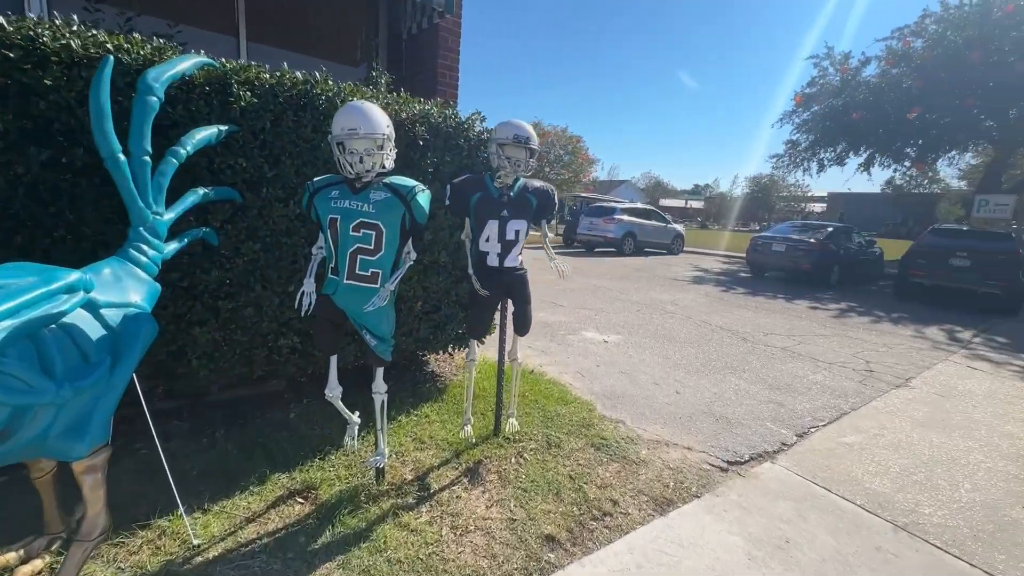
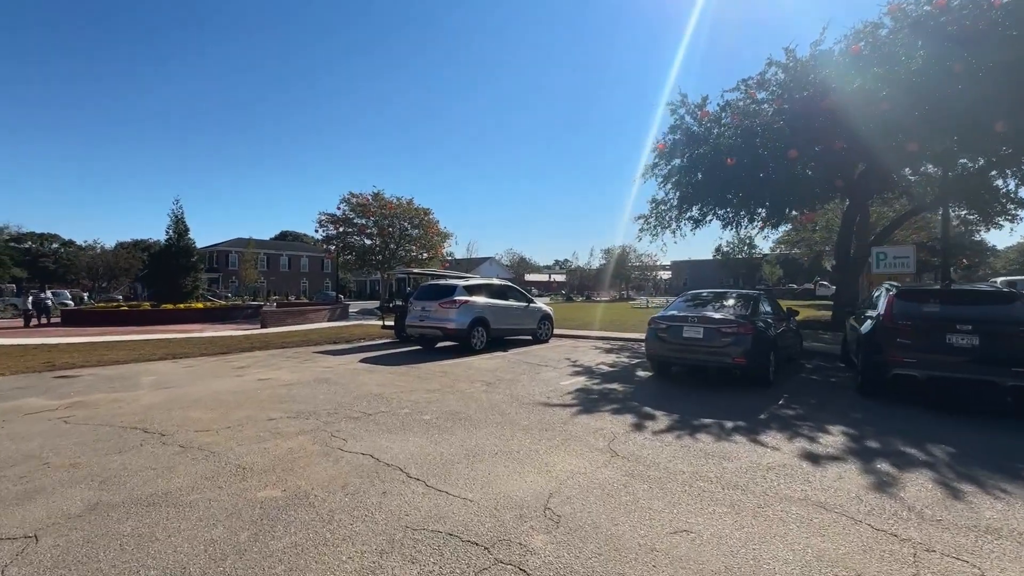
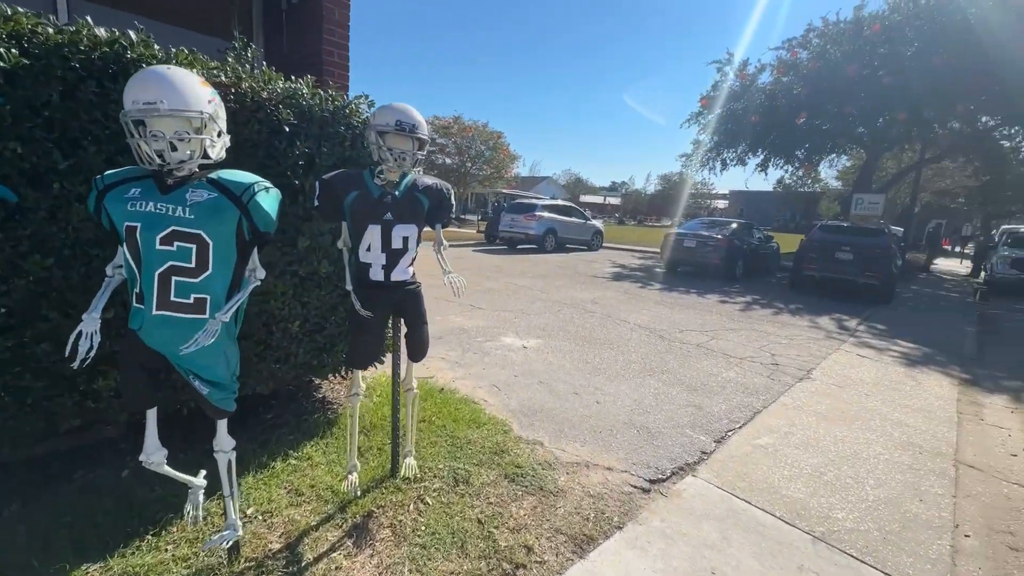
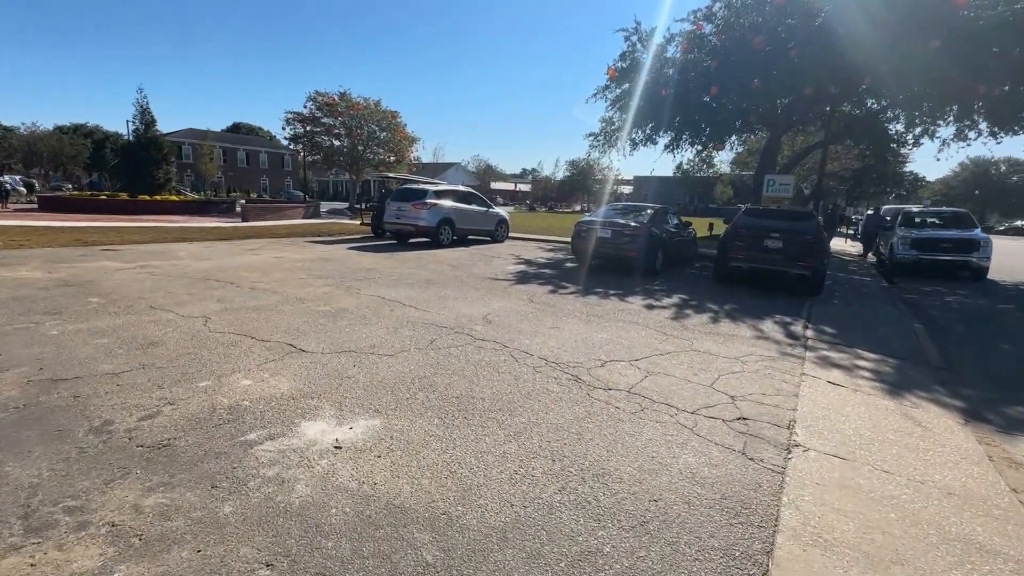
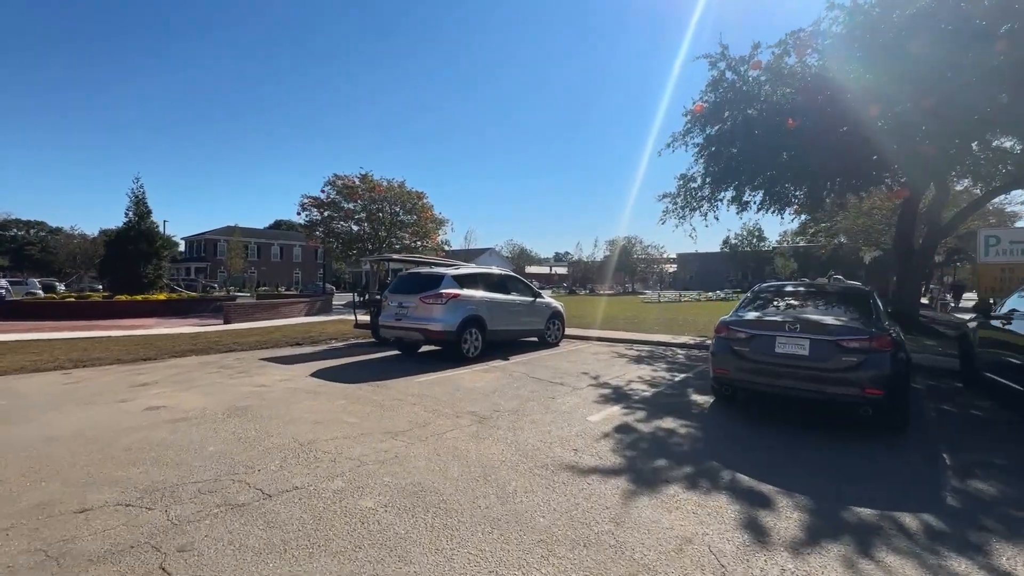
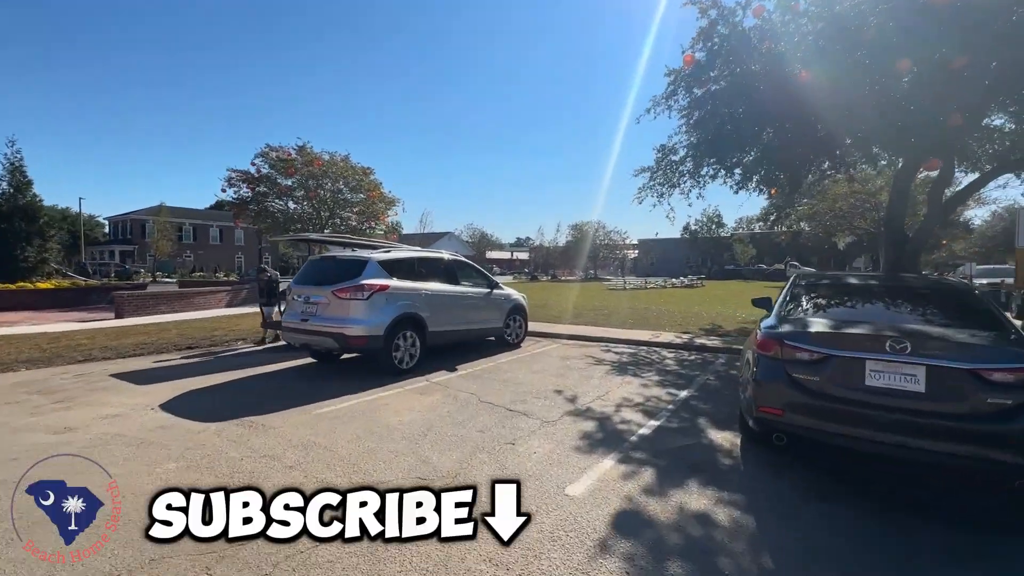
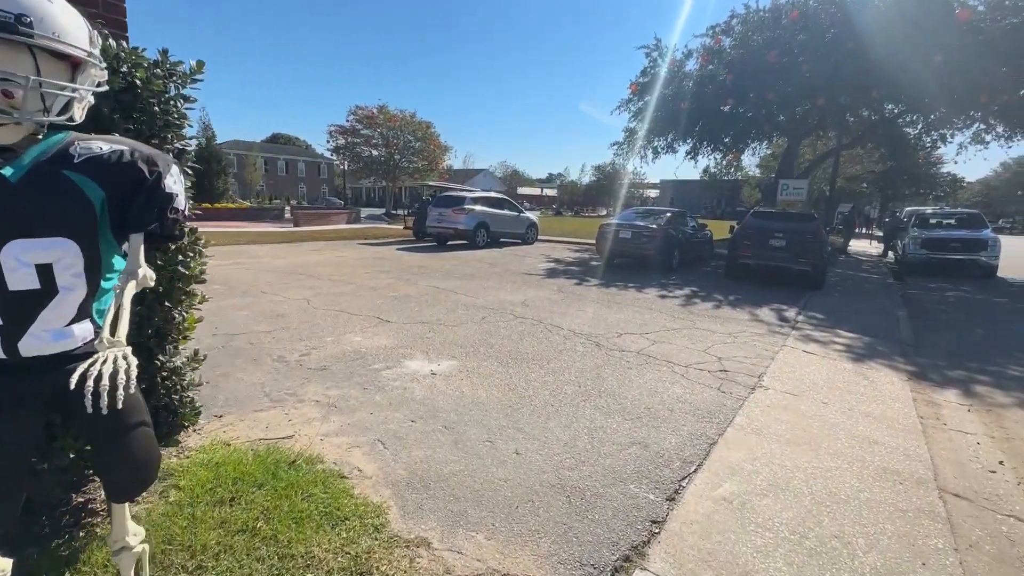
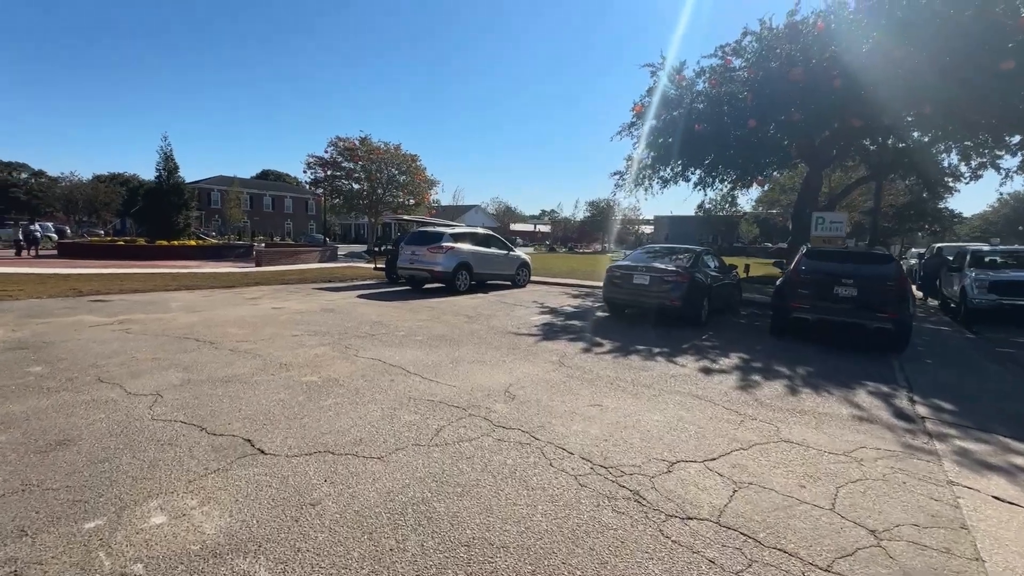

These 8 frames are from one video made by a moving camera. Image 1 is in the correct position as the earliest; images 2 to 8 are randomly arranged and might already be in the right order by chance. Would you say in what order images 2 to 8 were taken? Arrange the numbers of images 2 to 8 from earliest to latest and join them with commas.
3, 7, 4, 8, 2, 5, 6
